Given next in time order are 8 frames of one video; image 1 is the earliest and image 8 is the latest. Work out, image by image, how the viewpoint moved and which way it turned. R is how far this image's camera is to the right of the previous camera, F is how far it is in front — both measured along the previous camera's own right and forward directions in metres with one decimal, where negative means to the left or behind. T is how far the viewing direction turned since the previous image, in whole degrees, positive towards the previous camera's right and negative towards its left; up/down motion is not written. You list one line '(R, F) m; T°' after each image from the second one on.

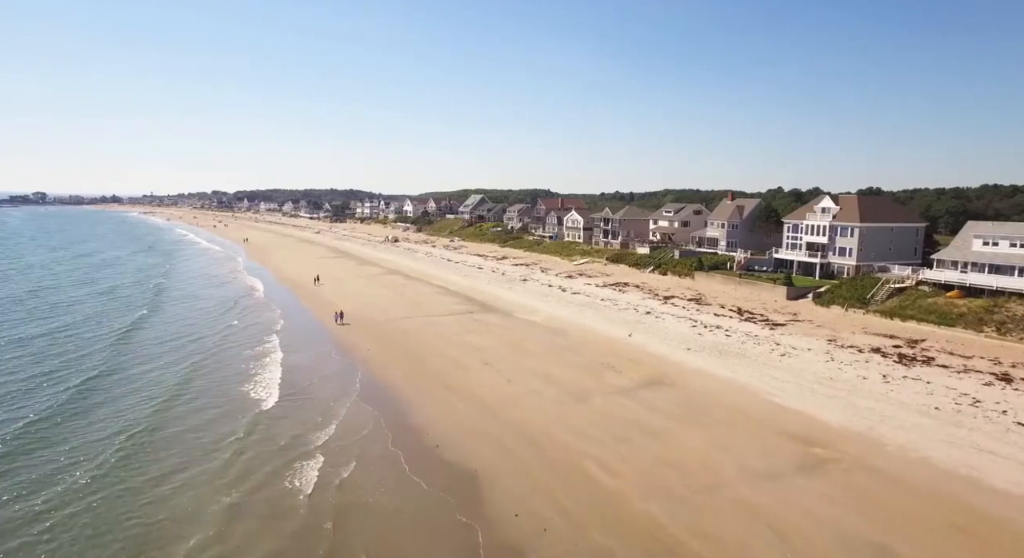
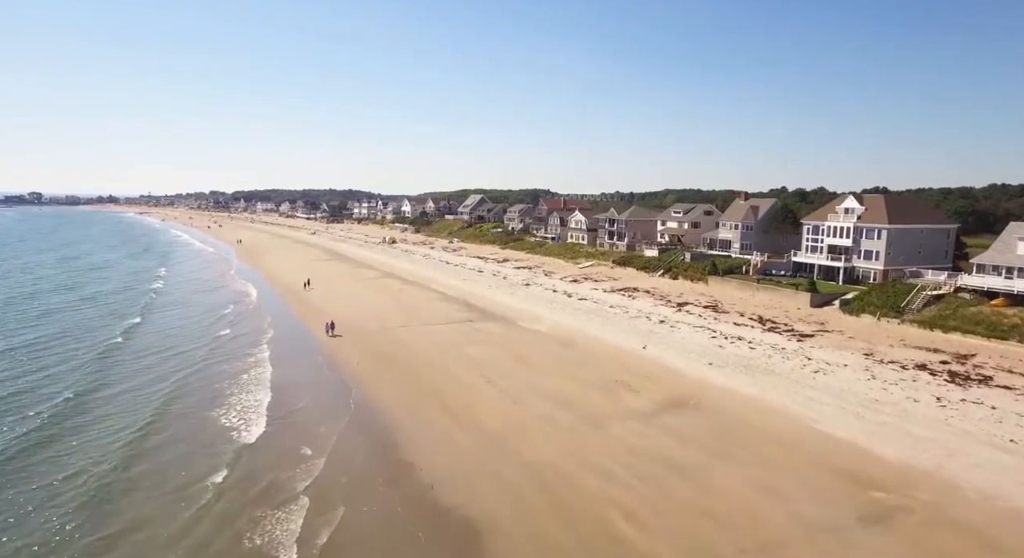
(-0.2, +2.6) m; 0°
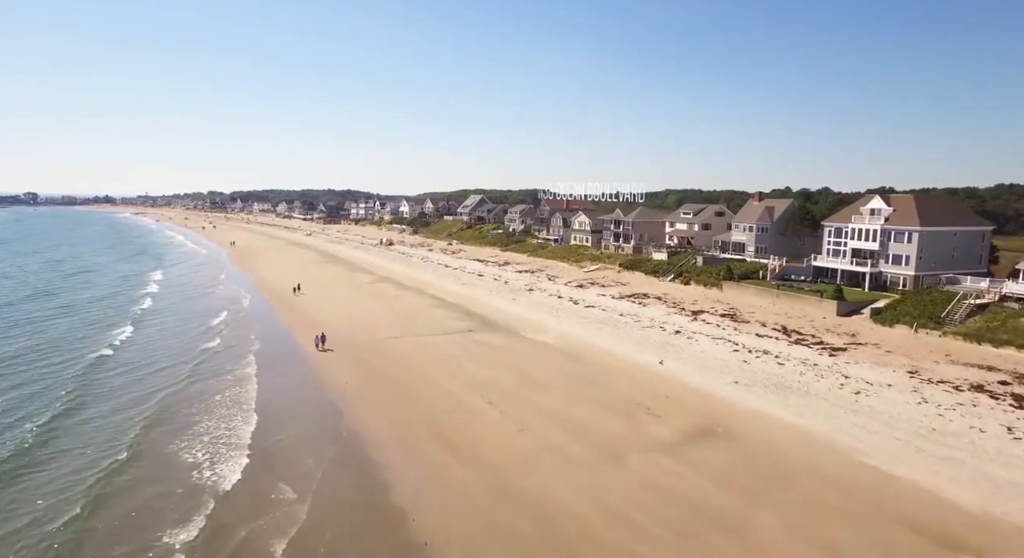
(-0.2, +2.5) m; 0°
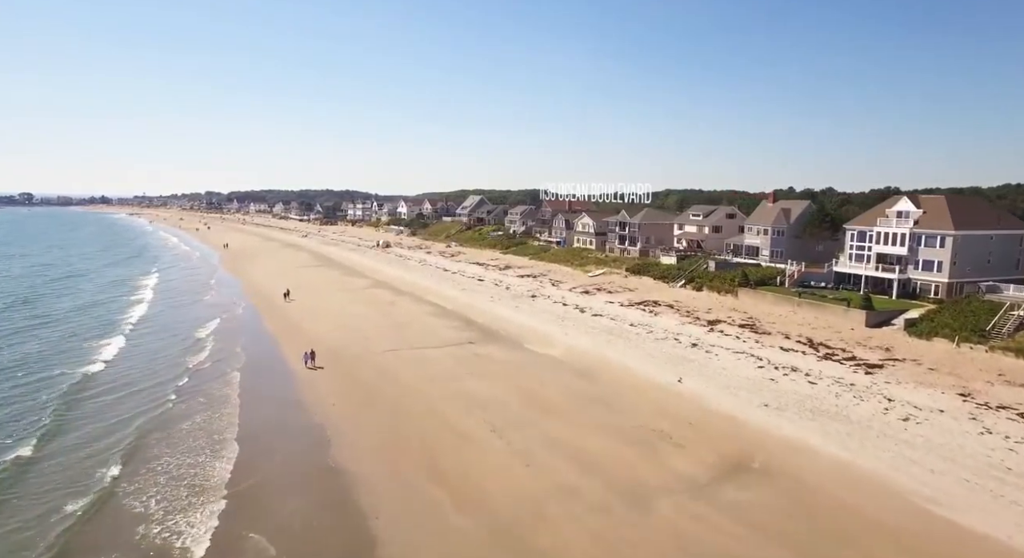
(-0.2, +2.4) m; 0°
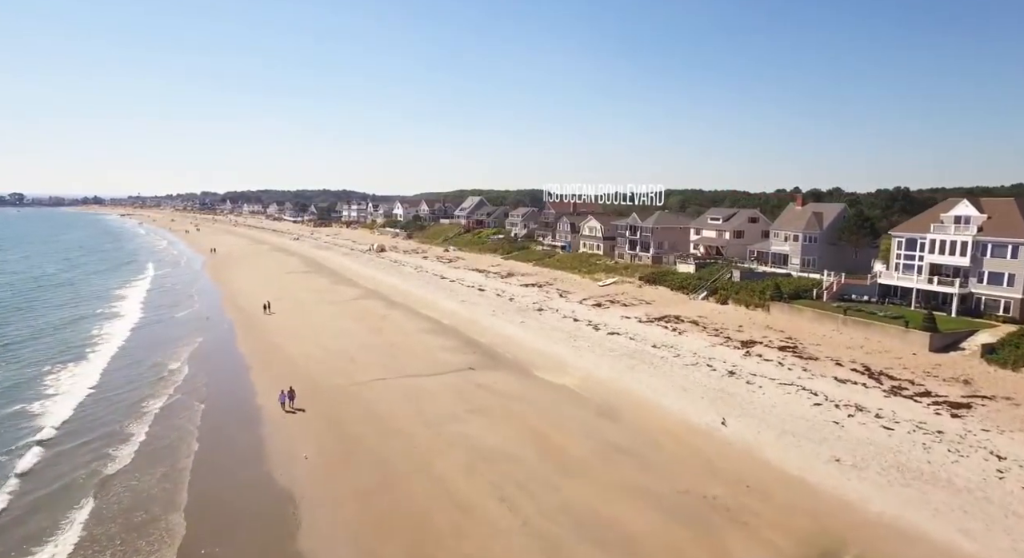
(-0.4, +4.1) m; 0°
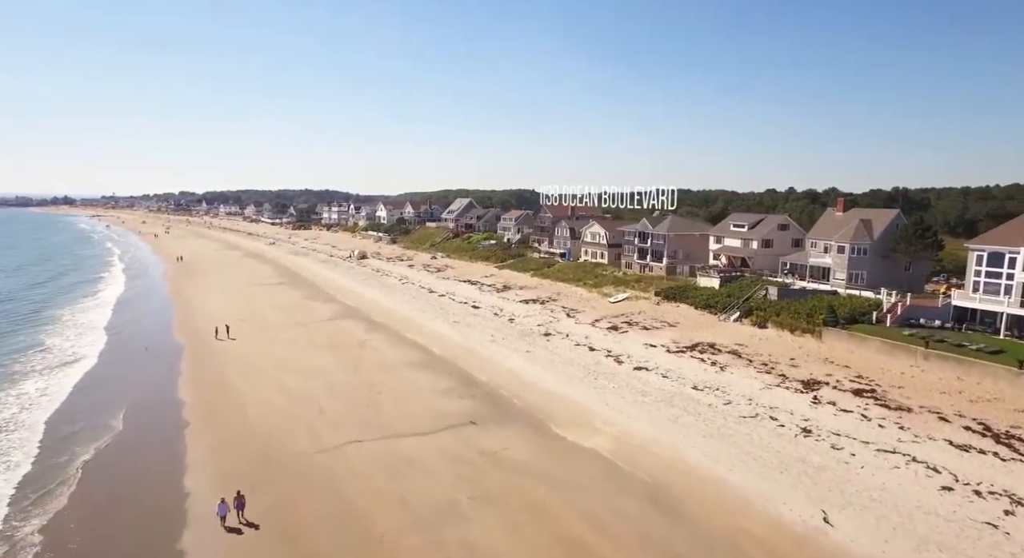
(-0.9, +5.8) m; +1°
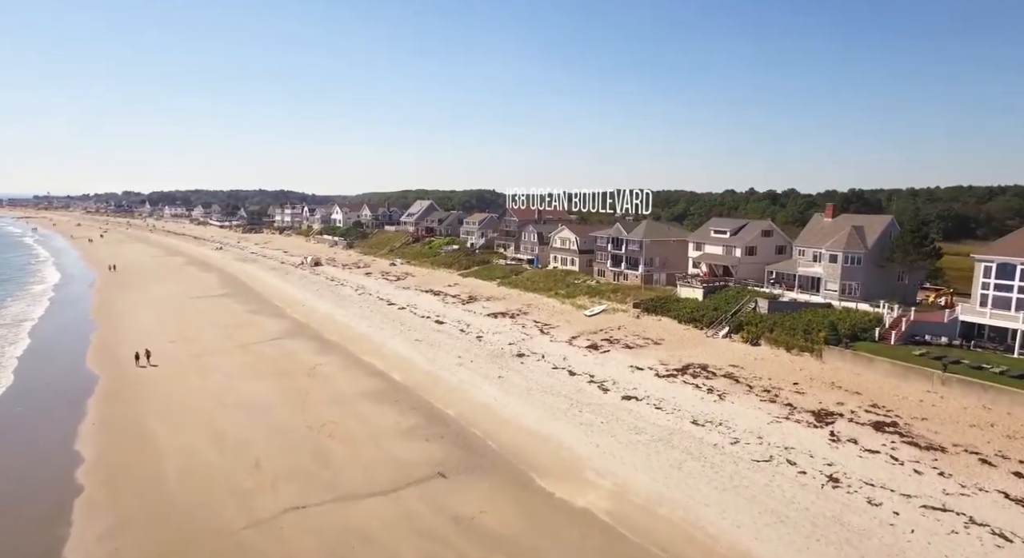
(-0.4, +3.5) m; +4°
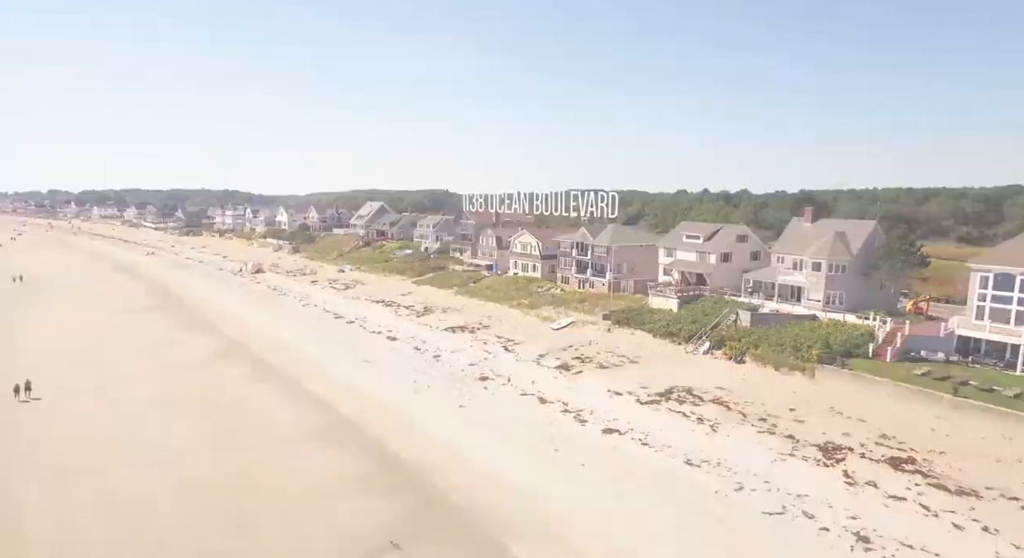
(-0.3, +3.3) m; +4°
